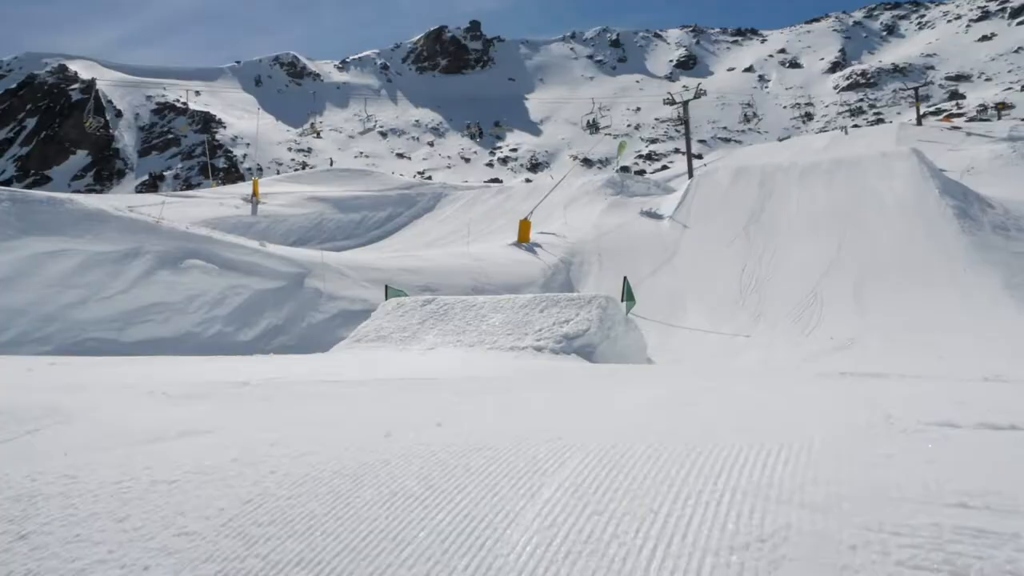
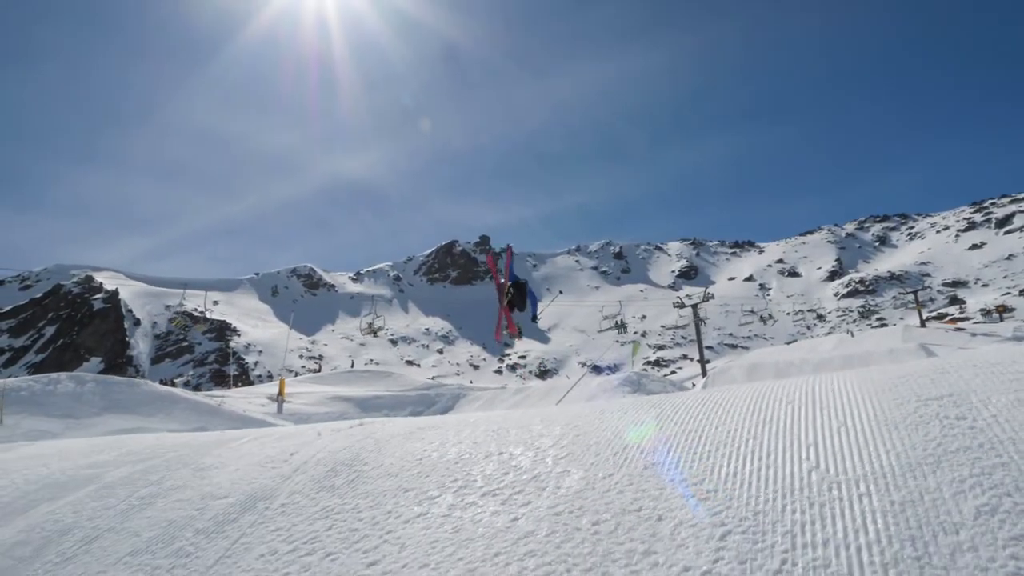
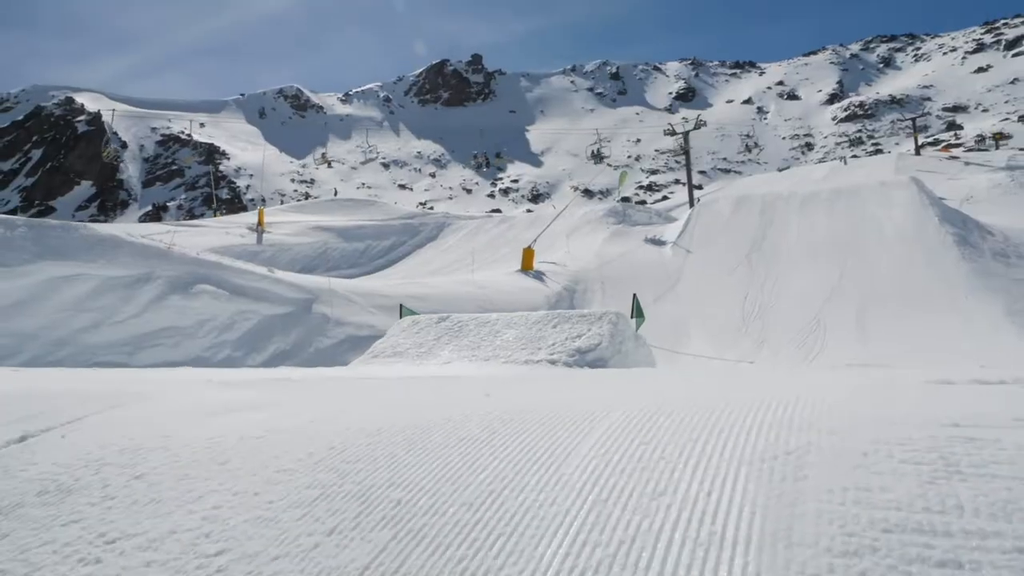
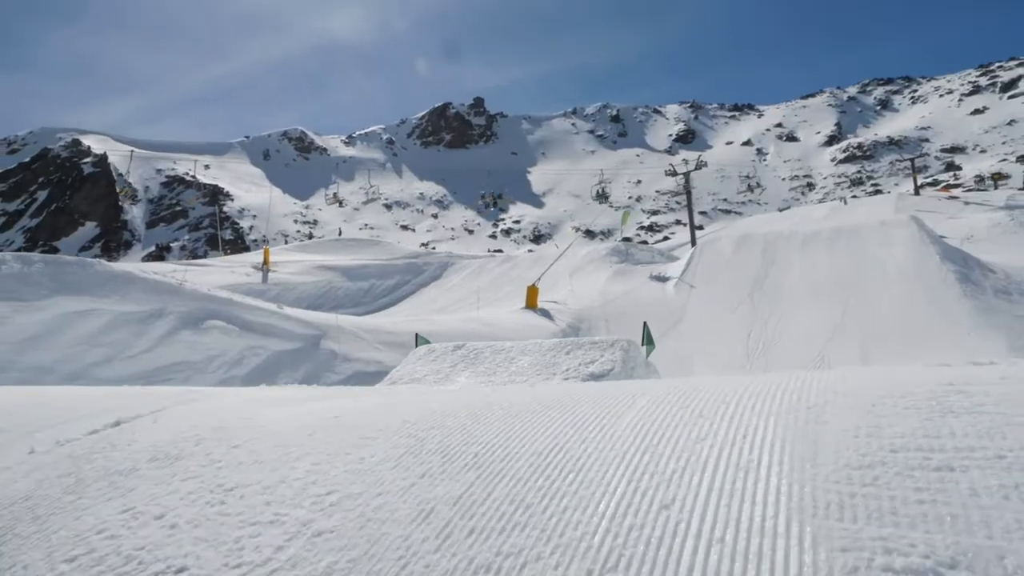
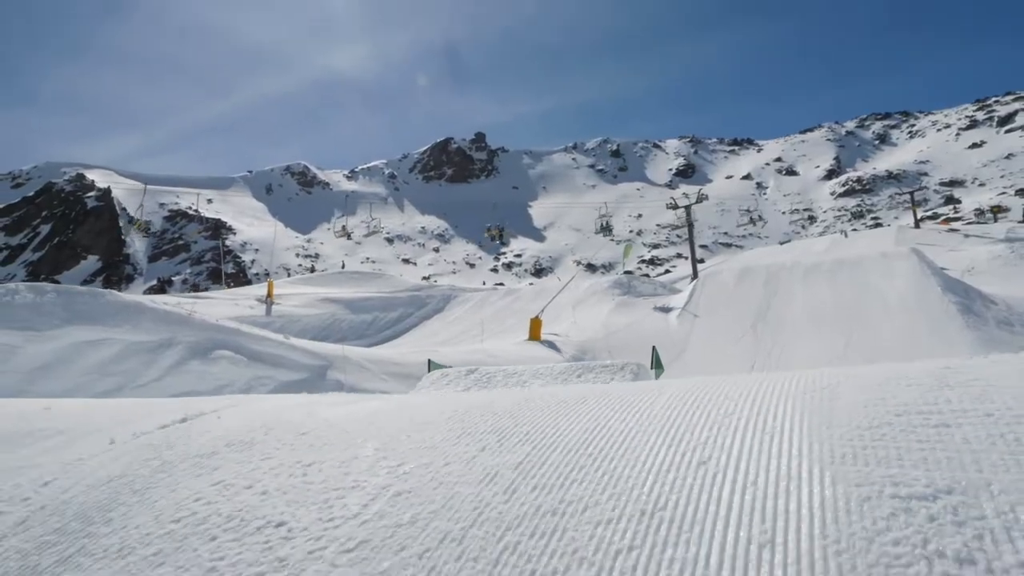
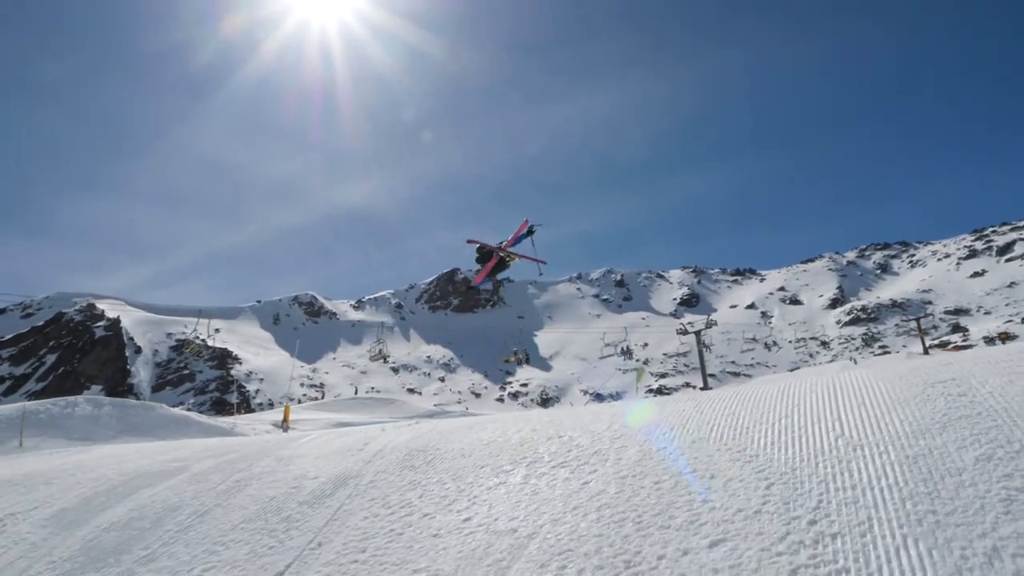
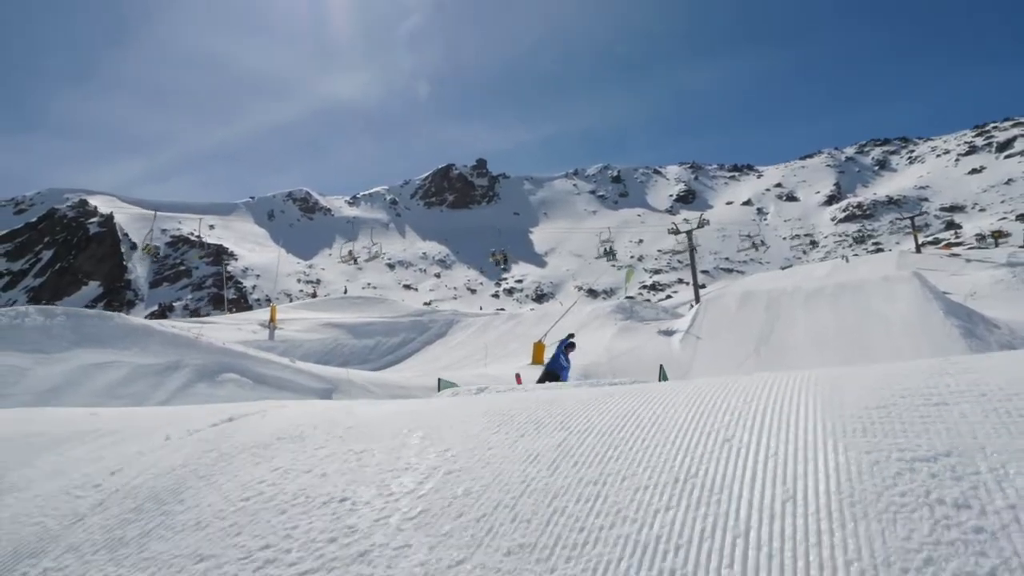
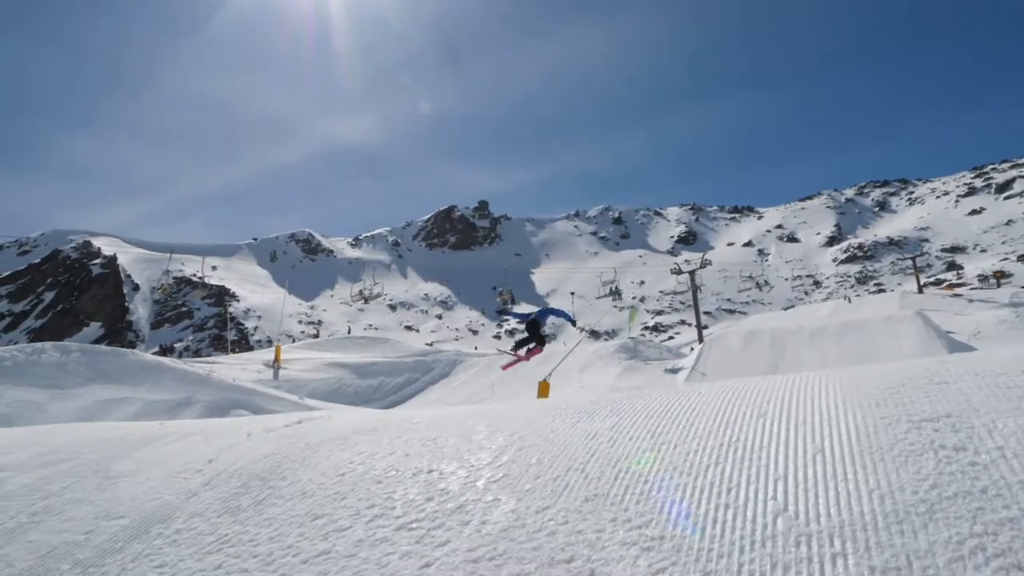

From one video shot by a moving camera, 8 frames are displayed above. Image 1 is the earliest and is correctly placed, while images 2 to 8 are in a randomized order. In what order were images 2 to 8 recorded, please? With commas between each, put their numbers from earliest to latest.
3, 4, 5, 7, 8, 2, 6
